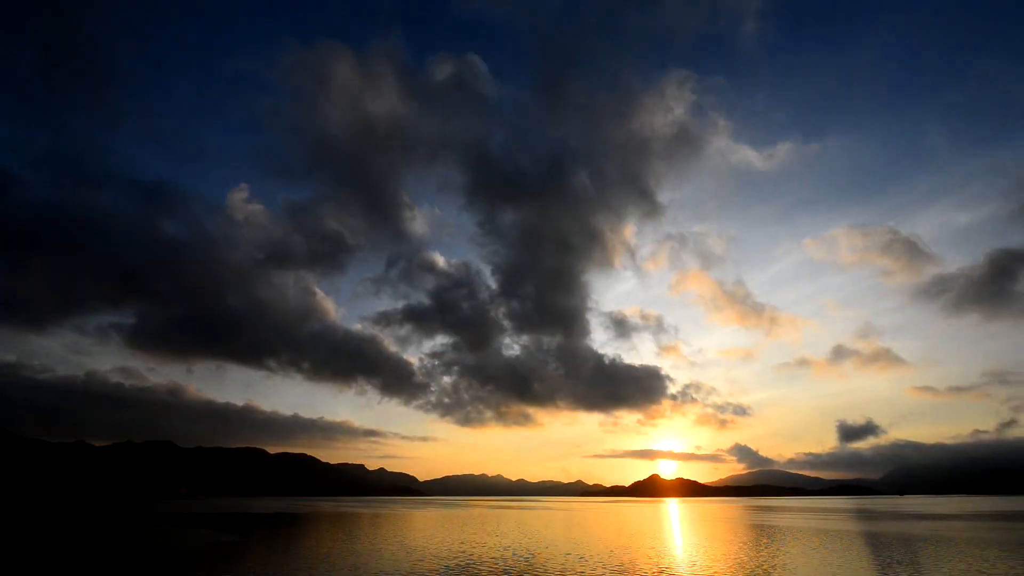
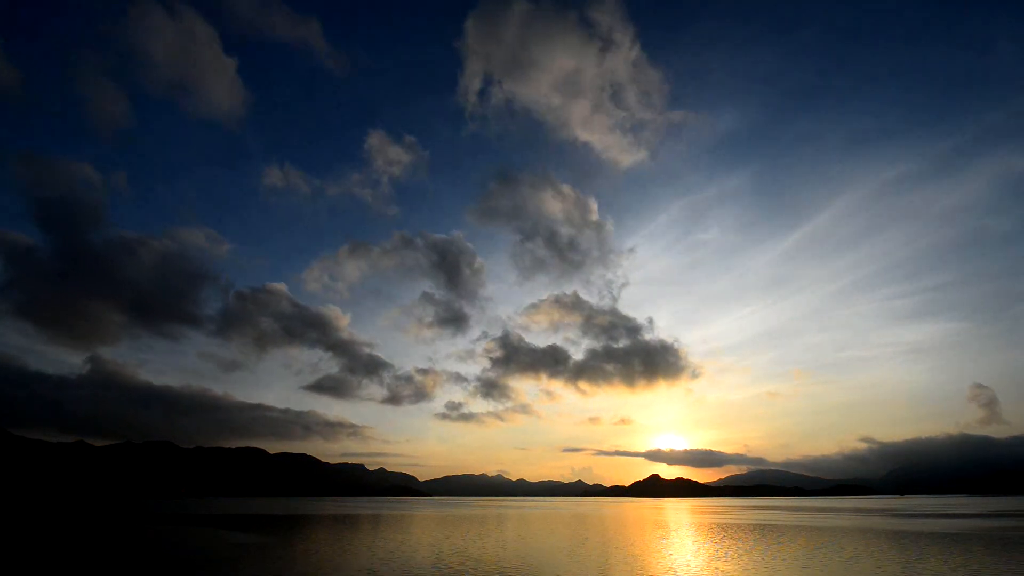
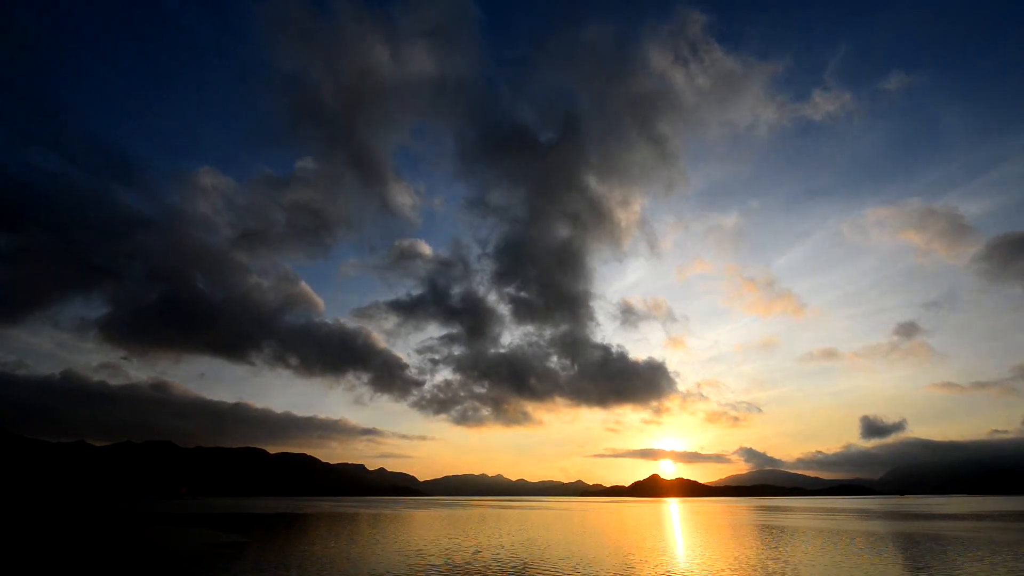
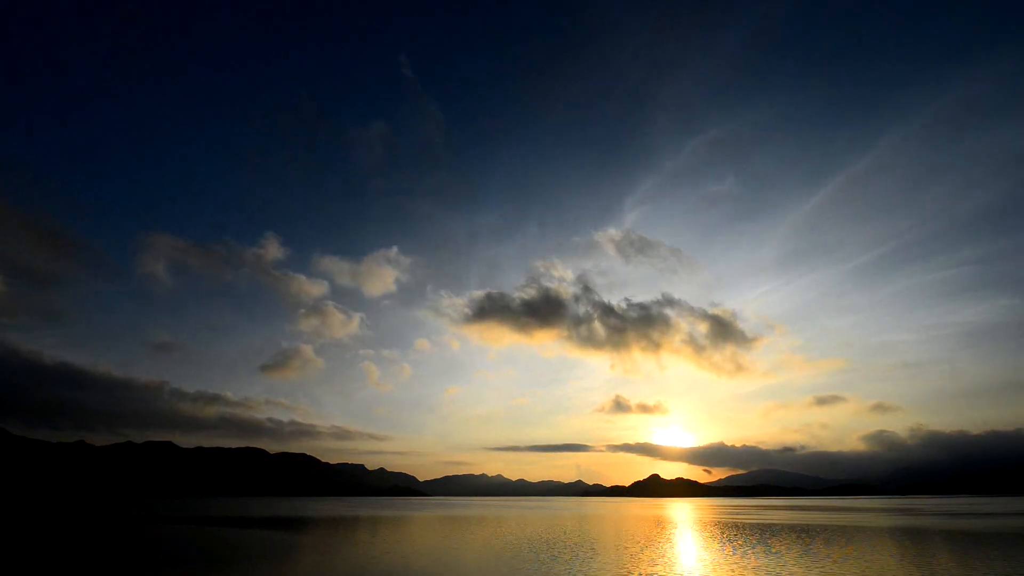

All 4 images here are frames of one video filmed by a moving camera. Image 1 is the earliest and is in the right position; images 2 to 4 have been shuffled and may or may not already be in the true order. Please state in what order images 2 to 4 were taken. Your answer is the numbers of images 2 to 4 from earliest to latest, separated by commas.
3, 2, 4
